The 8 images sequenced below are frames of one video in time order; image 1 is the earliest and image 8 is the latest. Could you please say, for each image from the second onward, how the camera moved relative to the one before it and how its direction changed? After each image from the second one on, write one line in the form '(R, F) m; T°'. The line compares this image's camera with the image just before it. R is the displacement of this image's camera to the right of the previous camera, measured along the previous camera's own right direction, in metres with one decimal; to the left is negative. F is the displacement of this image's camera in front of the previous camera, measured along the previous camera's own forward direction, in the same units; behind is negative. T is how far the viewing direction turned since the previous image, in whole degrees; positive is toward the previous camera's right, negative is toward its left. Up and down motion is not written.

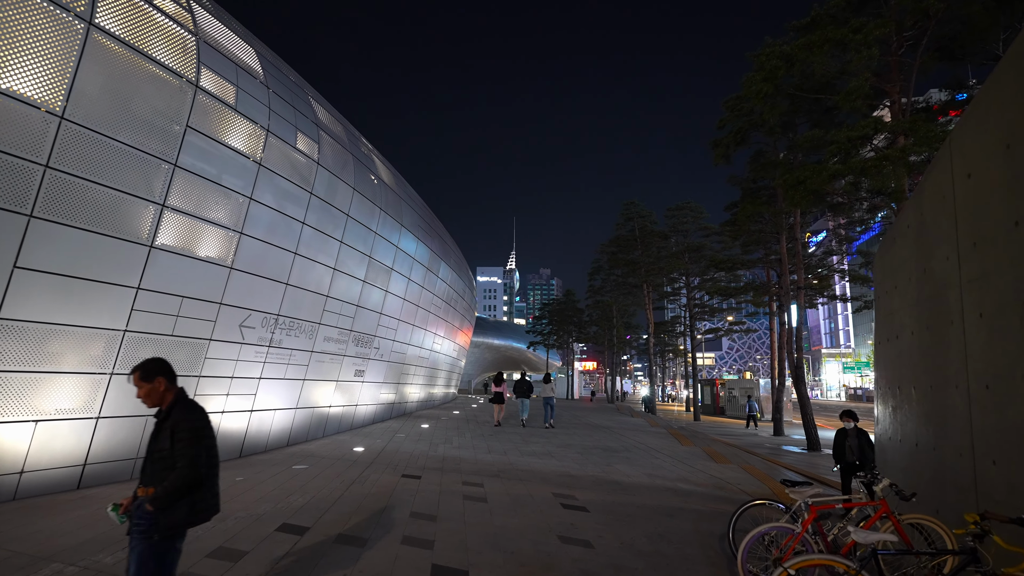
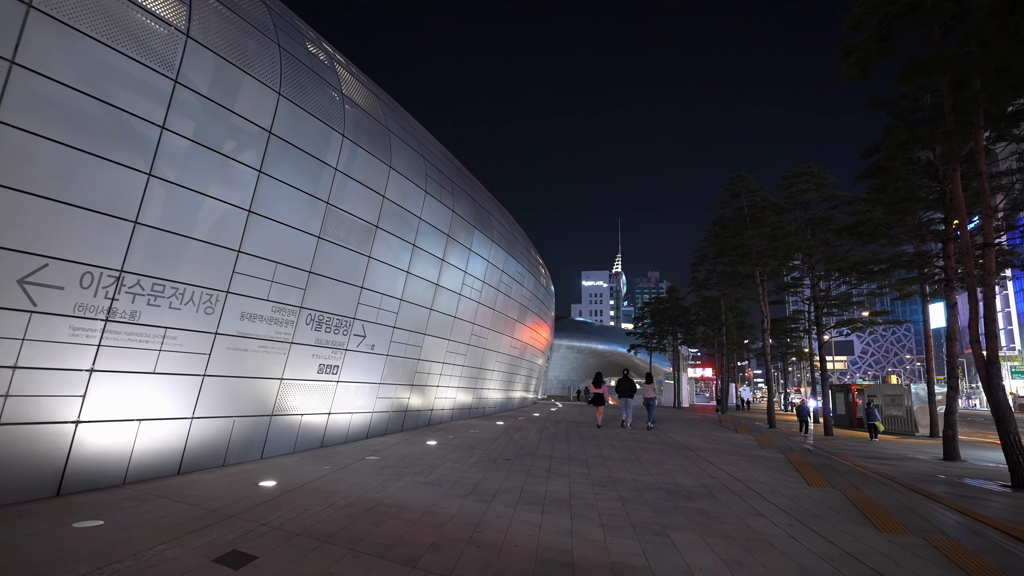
(+1.3, +4.7) m; -10°
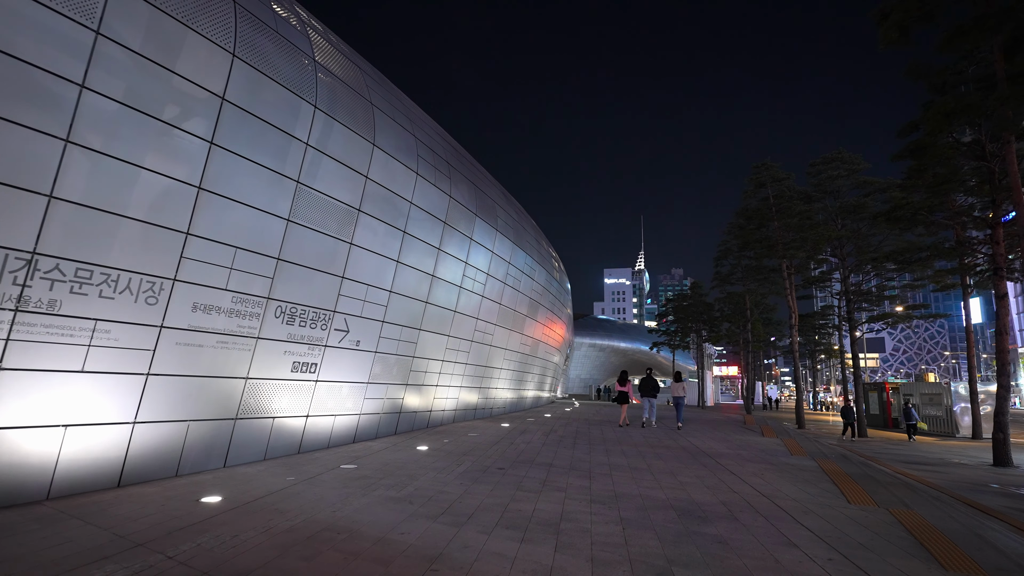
(+0.4, +1.1) m; -2°
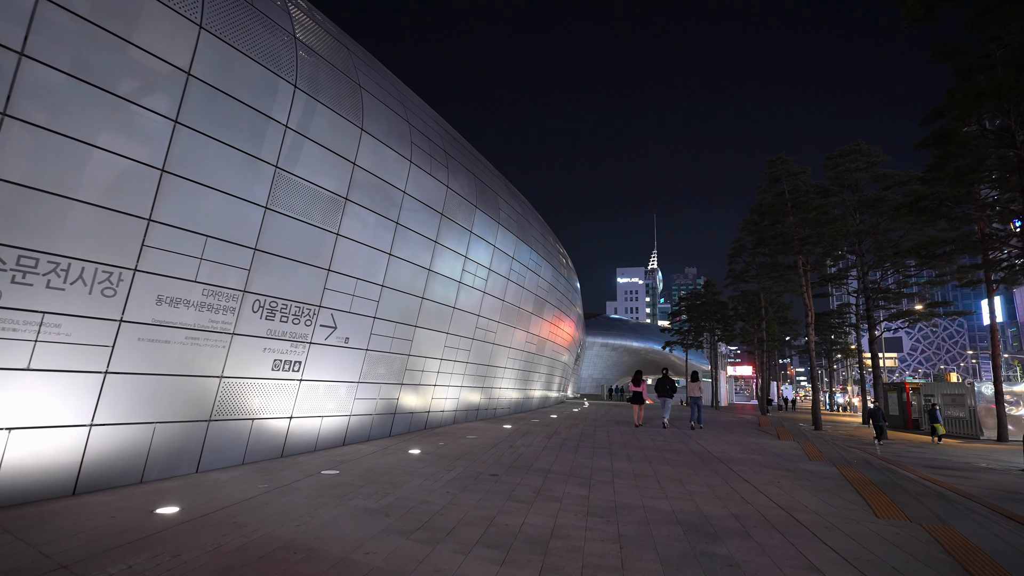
(+0.2, +0.6) m; -1°
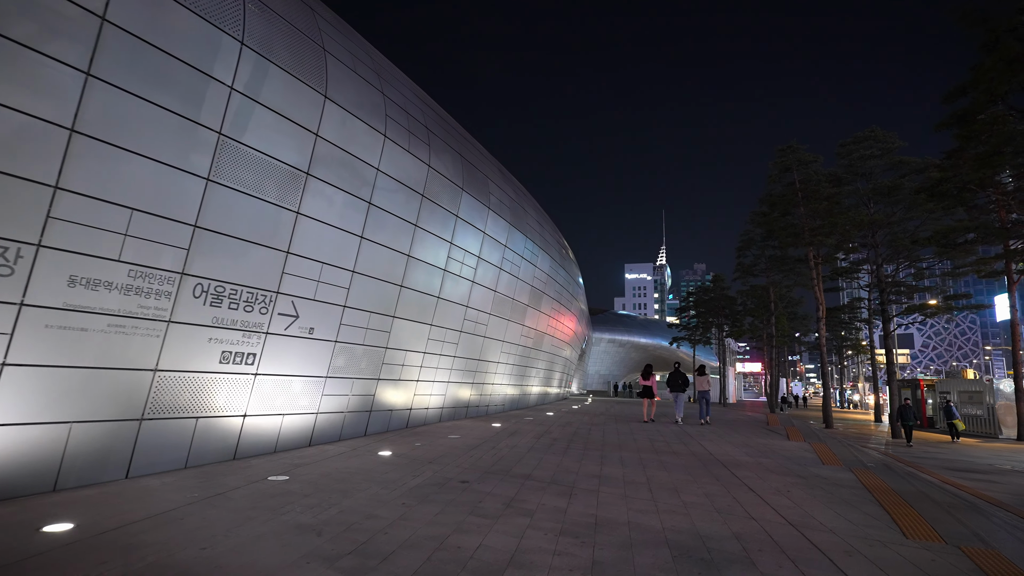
(+0.4, +1.0) m; -1°
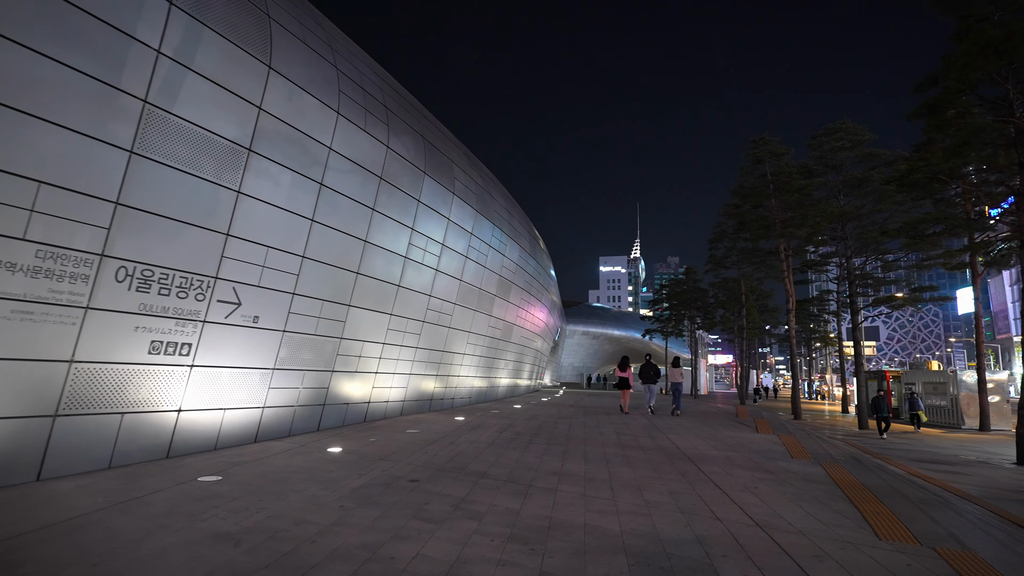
(+0.2, +0.5) m; +2°
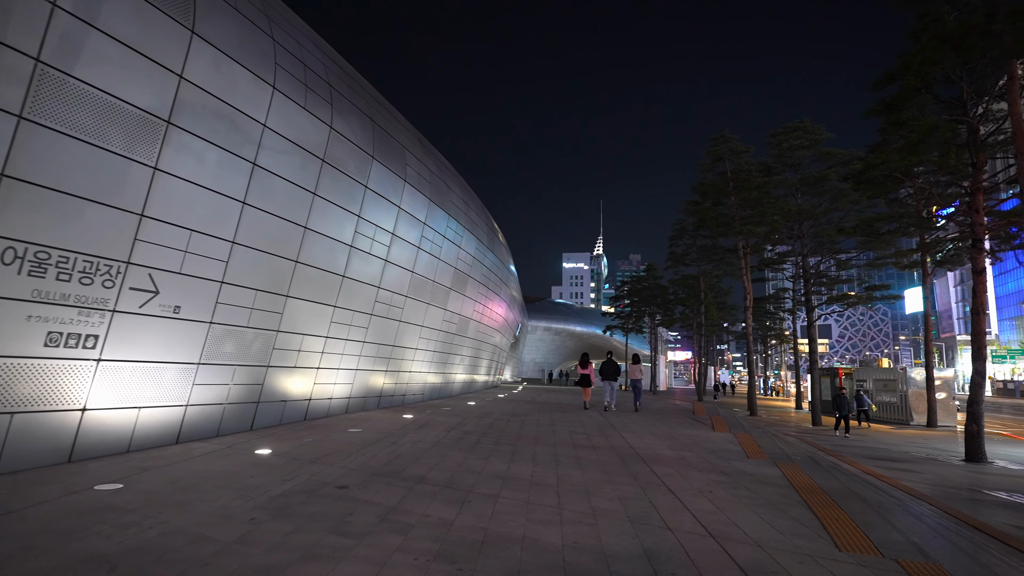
(+0.2, +0.5) m; +3°
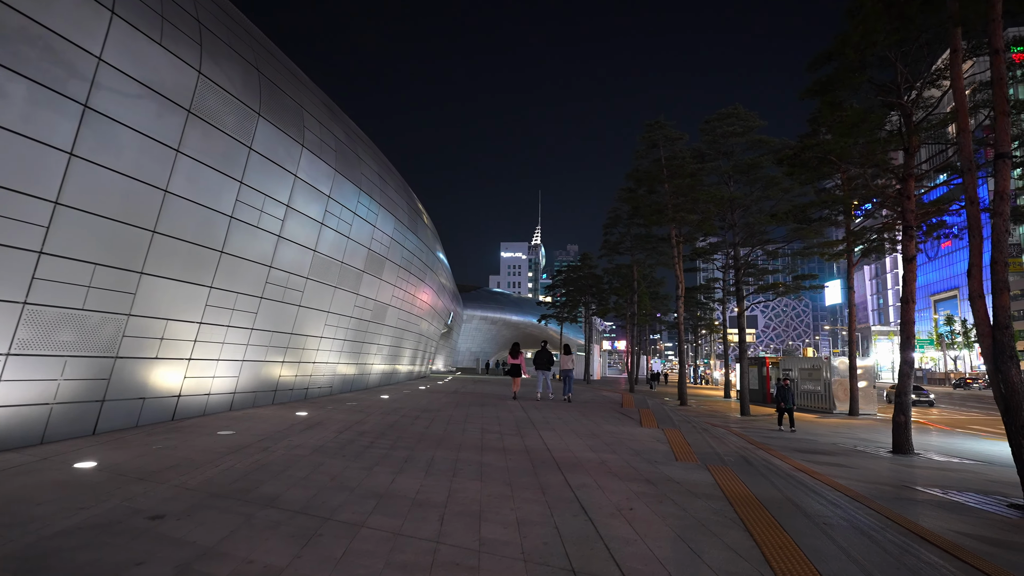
(+0.5, +1.2) m; +6°
